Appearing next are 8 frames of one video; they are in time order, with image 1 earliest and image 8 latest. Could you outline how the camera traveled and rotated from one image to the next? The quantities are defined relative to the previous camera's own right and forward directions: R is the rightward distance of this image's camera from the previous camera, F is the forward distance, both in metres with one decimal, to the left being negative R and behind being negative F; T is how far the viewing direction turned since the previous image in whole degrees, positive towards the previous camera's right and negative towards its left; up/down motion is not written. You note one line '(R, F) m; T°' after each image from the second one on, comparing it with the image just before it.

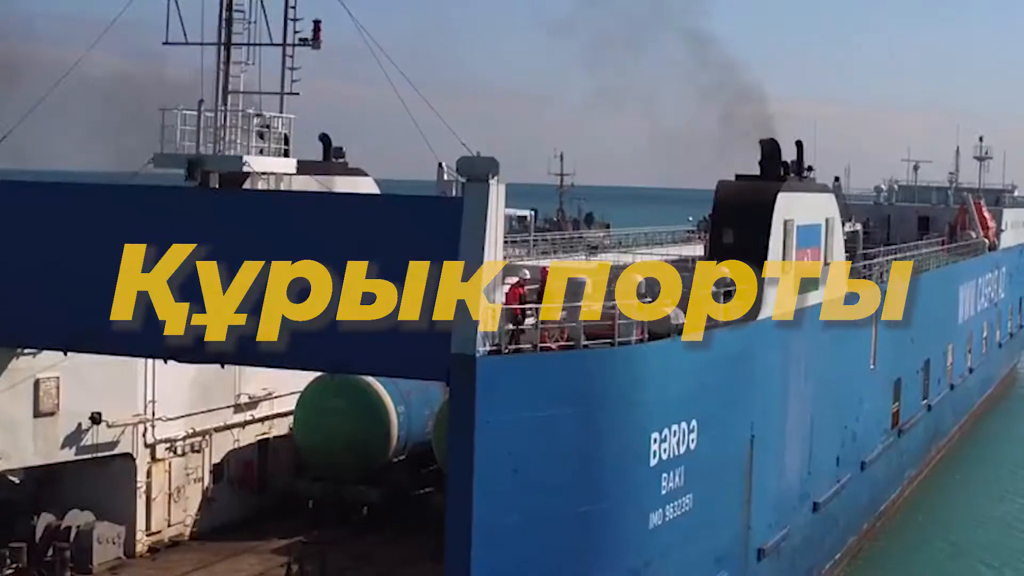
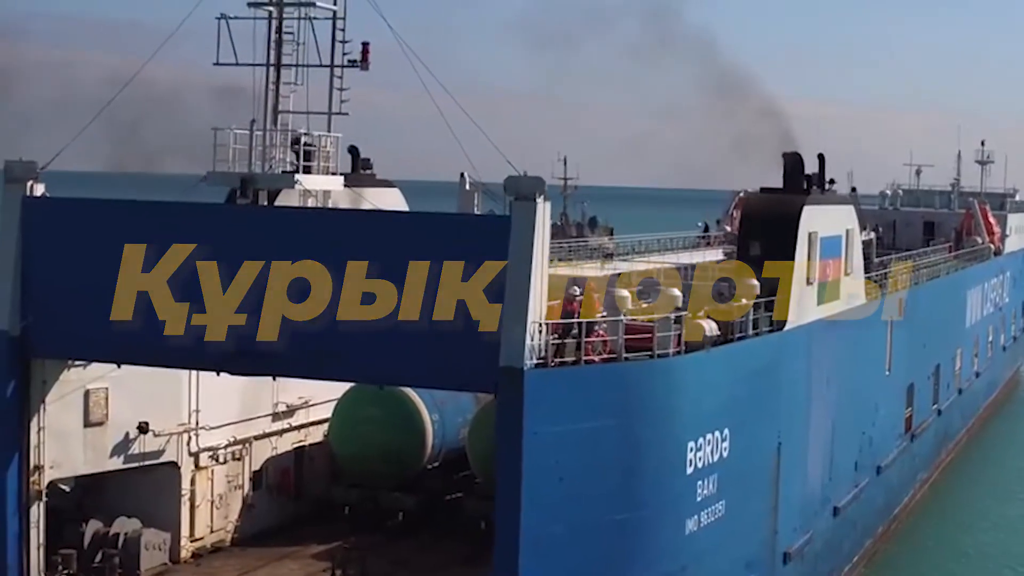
(-0.4, -0.3) m; 0°
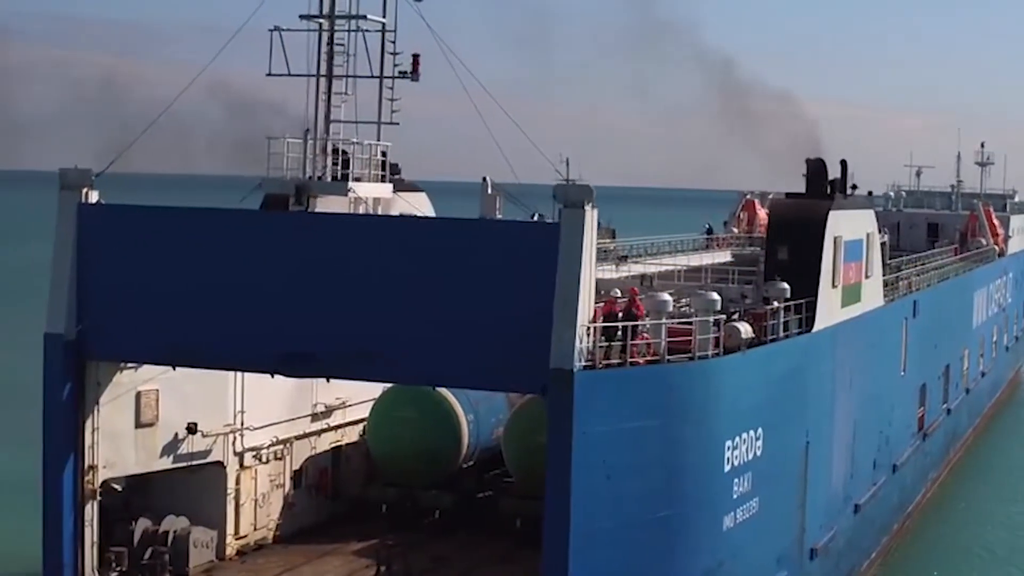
(-0.5, -0.3) m; 0°
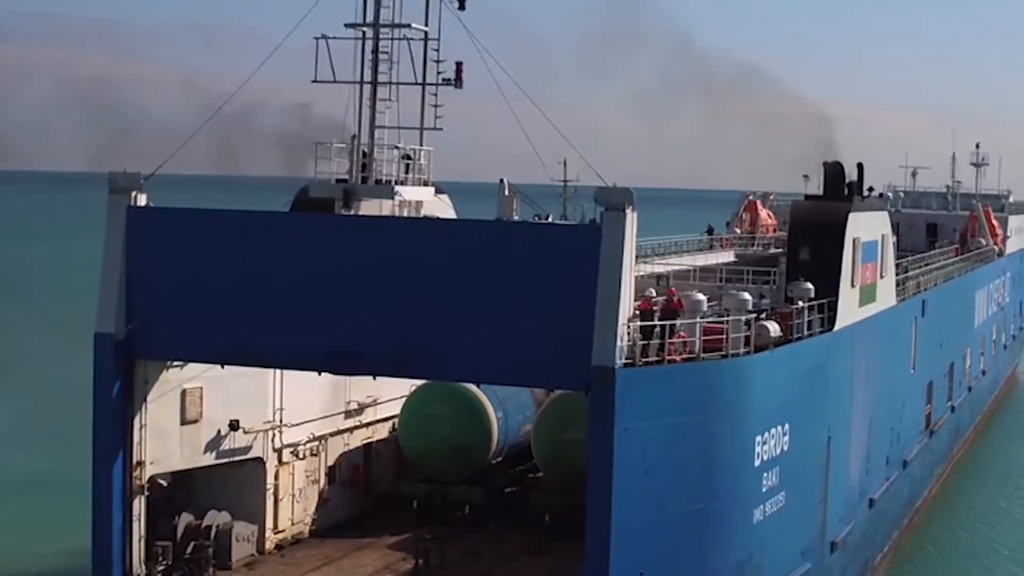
(-0.5, -0.4) m; 0°
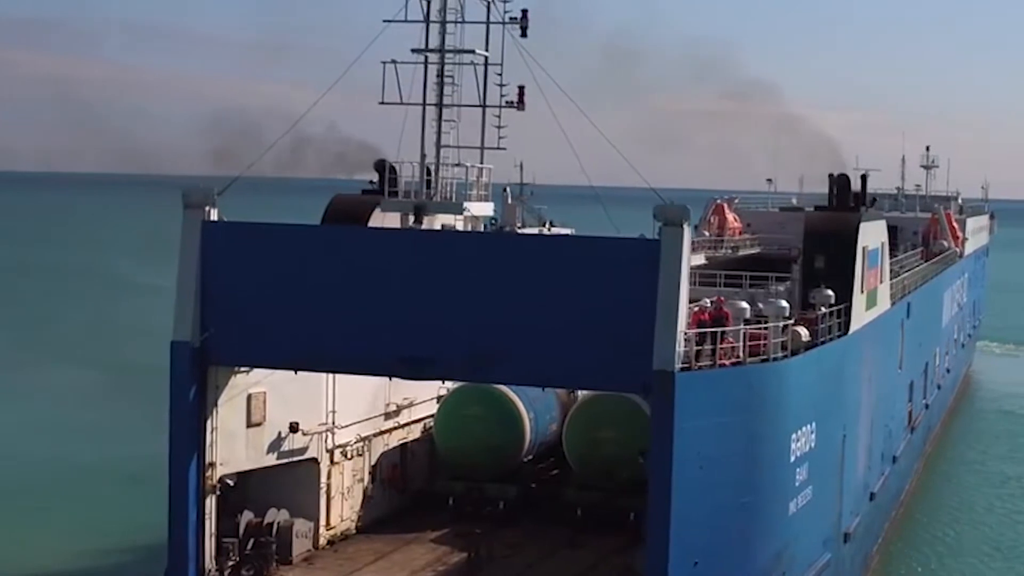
(-1.1, -0.8) m; +3°
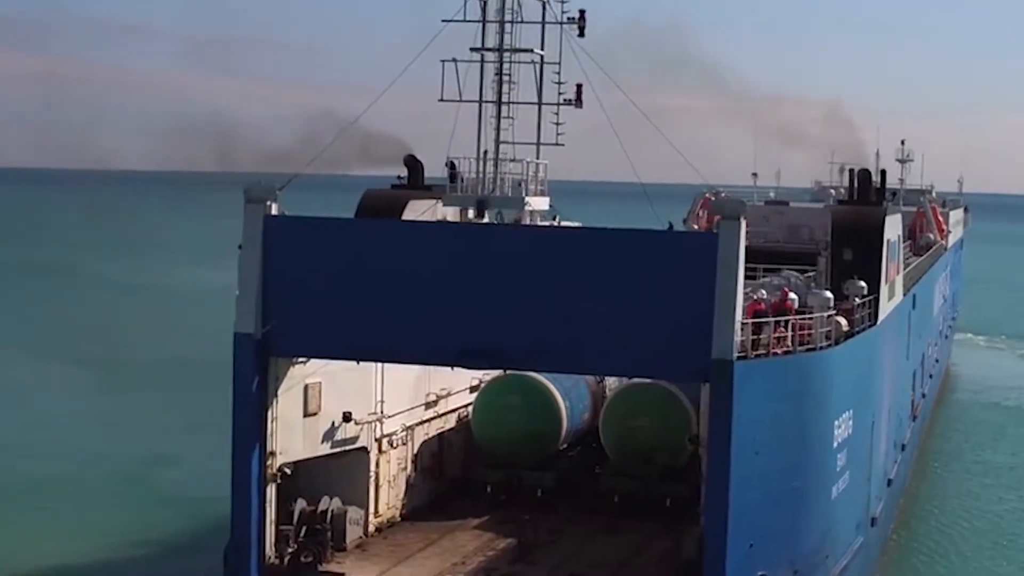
(-0.9, -0.3) m; +2°
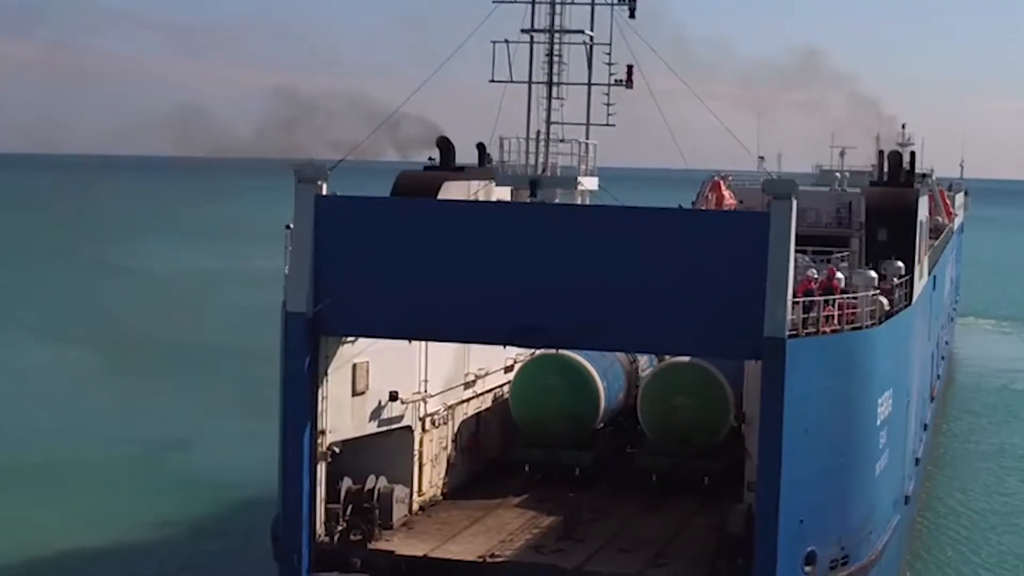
(-0.6, -0.1) m; 0°
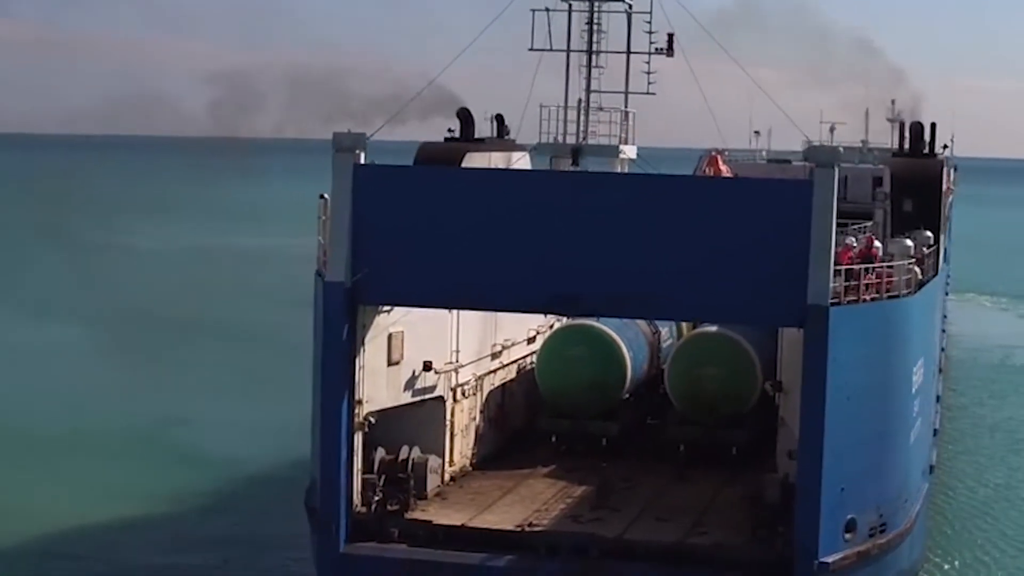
(-0.6, 0.0) m; +1°
